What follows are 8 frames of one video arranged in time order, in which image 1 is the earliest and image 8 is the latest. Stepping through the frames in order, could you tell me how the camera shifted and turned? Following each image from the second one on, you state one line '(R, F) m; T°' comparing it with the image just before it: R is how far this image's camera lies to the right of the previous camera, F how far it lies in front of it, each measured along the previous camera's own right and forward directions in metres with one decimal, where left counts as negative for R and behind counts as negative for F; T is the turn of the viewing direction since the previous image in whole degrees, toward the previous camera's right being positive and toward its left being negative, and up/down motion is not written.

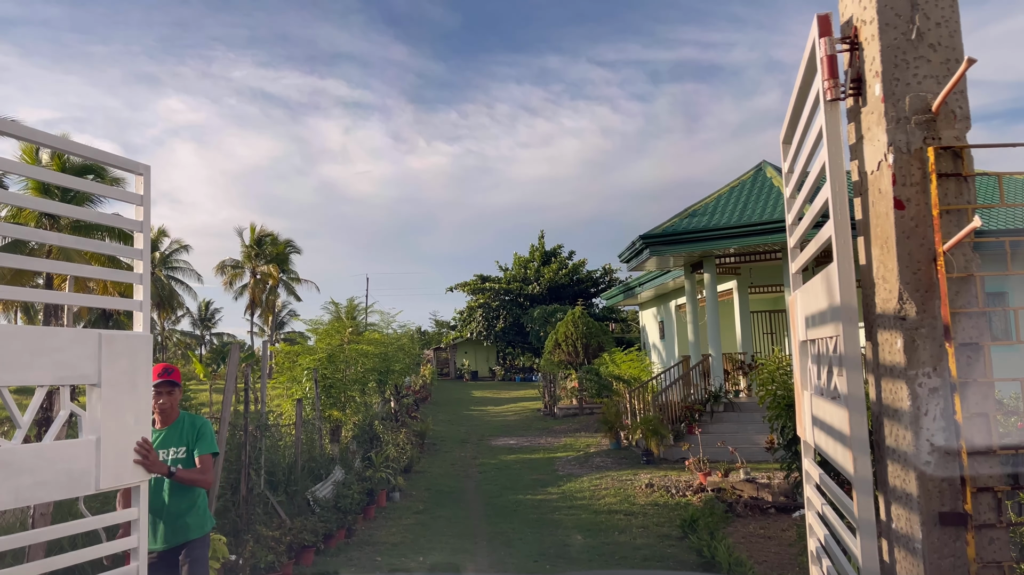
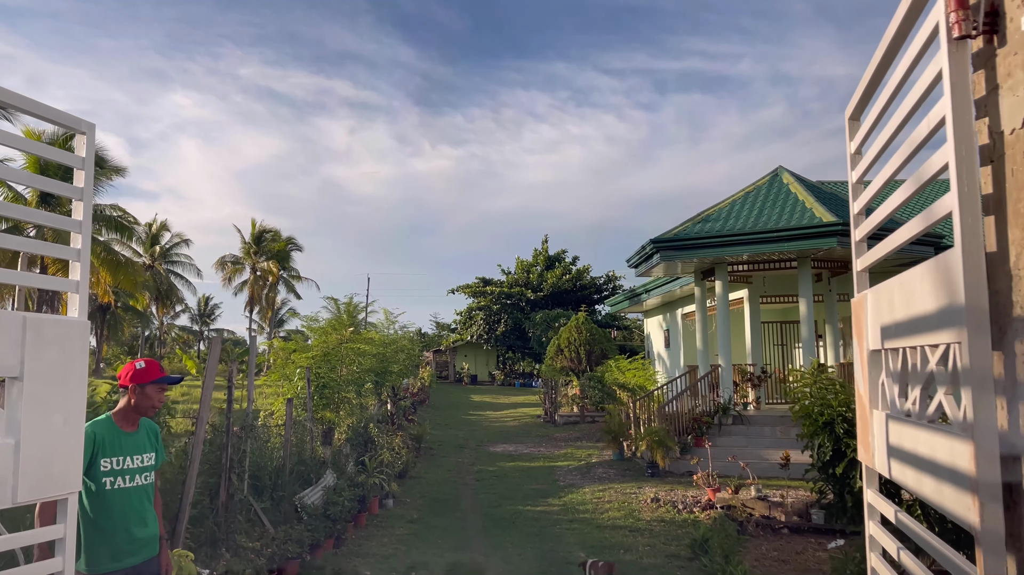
(-0.1, +0.5) m; 0°
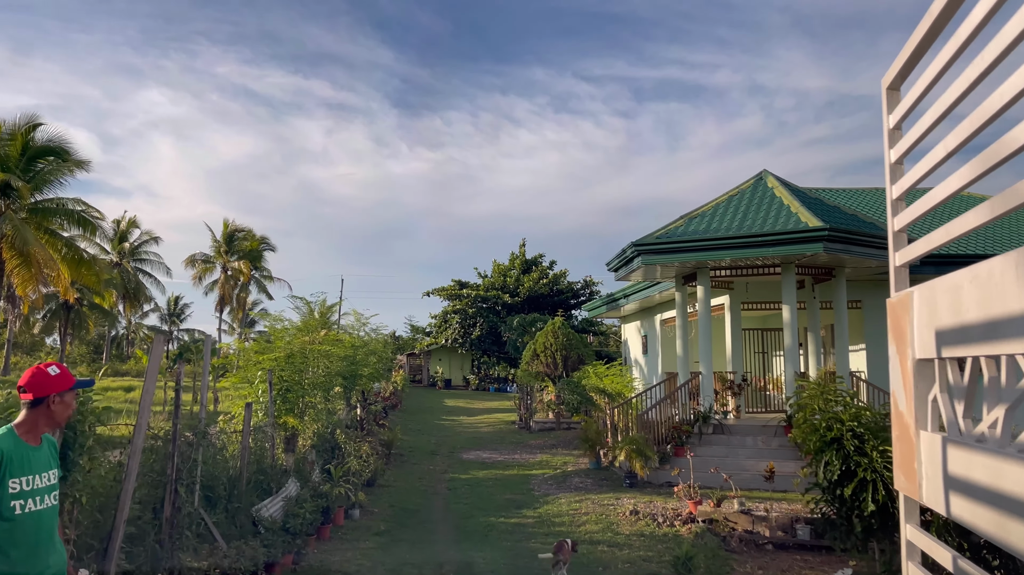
(0.0, +0.4) m; +2°
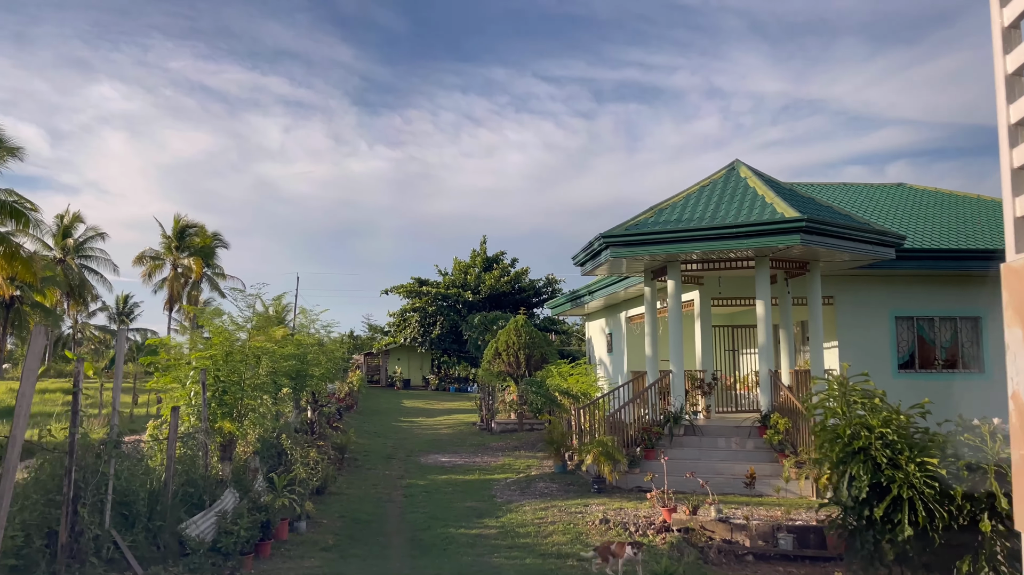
(0.0, +0.7) m; +3°
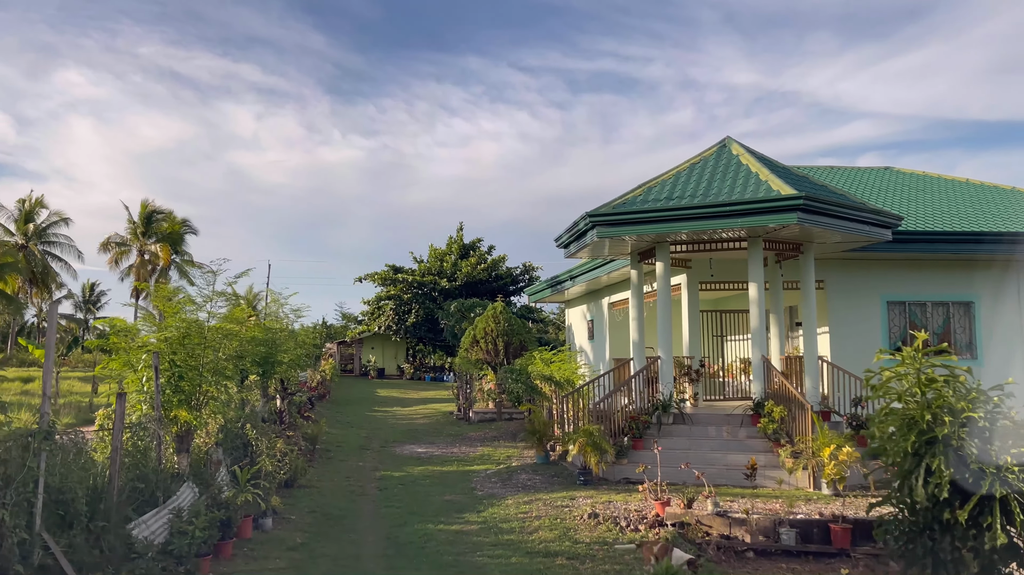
(-0.1, +0.6) m; +2°
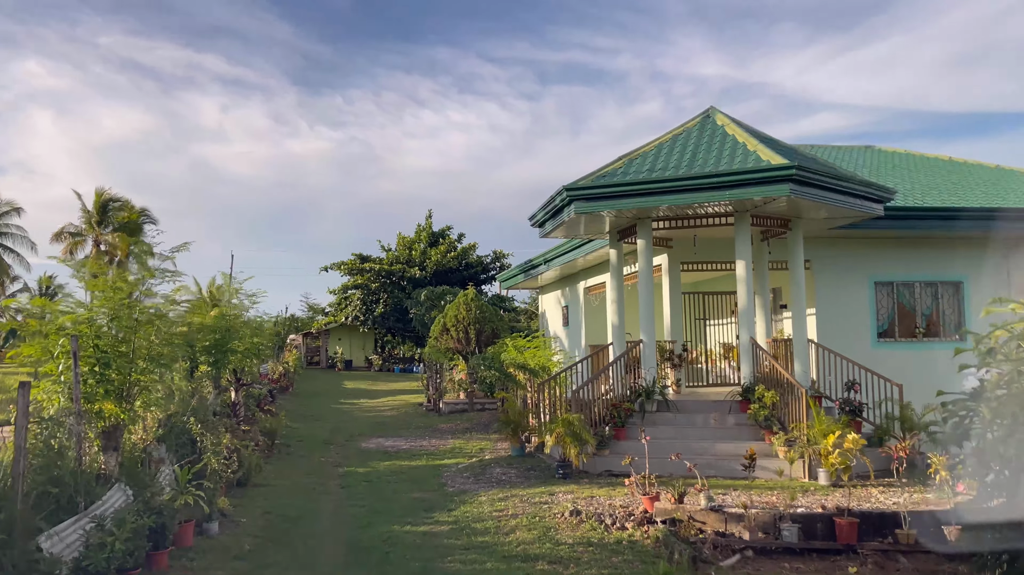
(0.0, +0.8) m; +2°
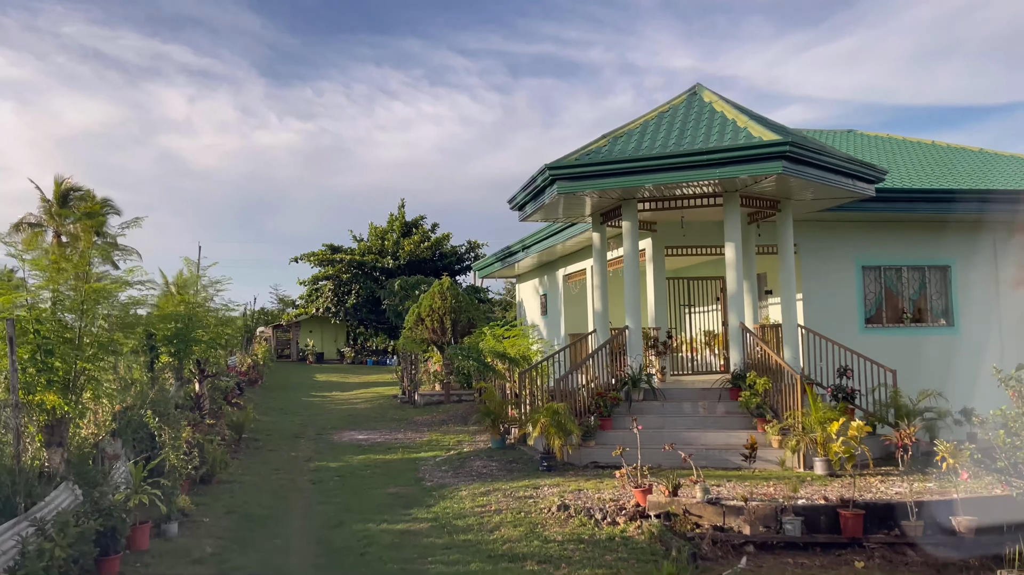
(-0.1, +0.5) m; +2°
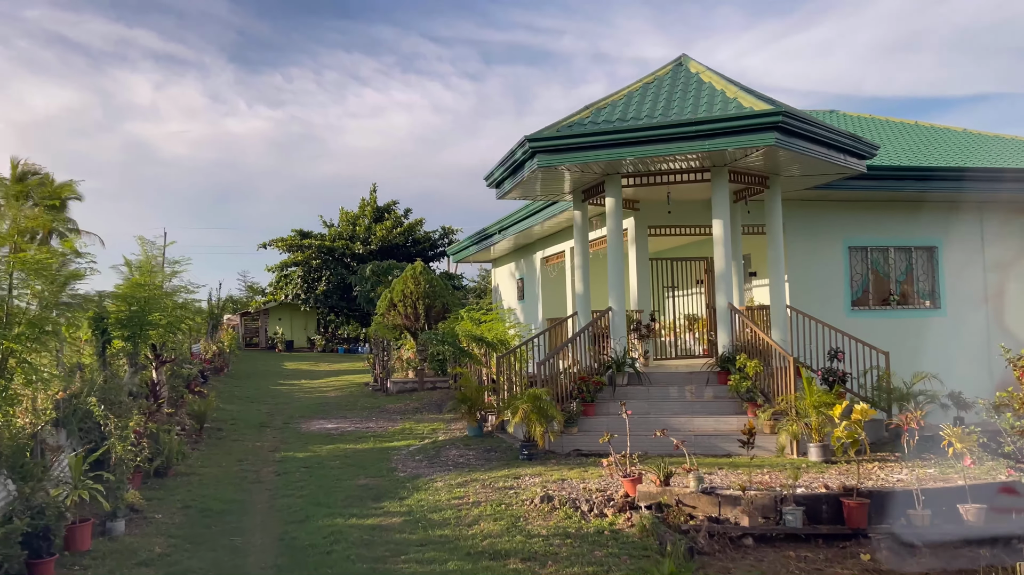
(-0.1, +0.5) m; +2°
